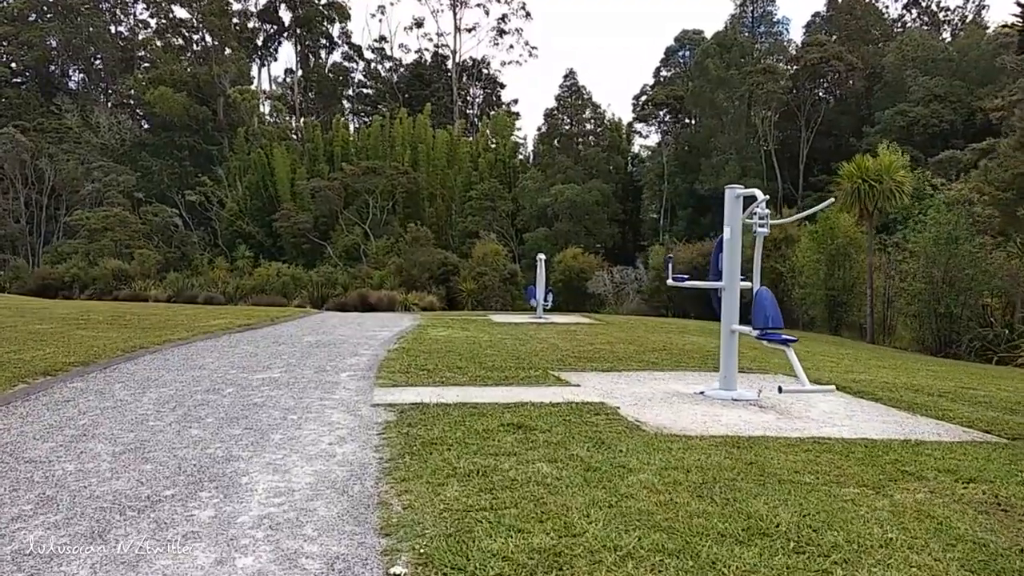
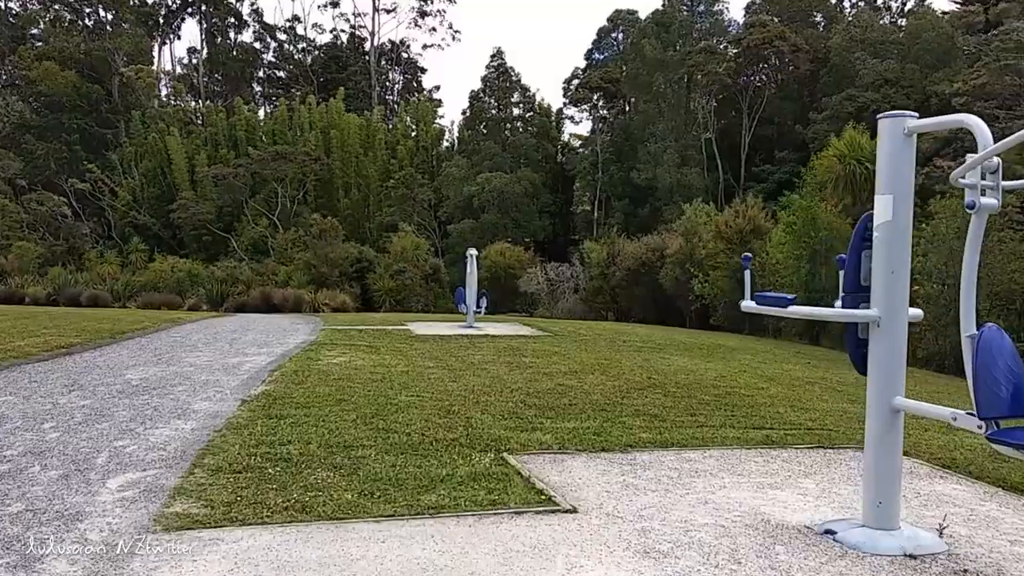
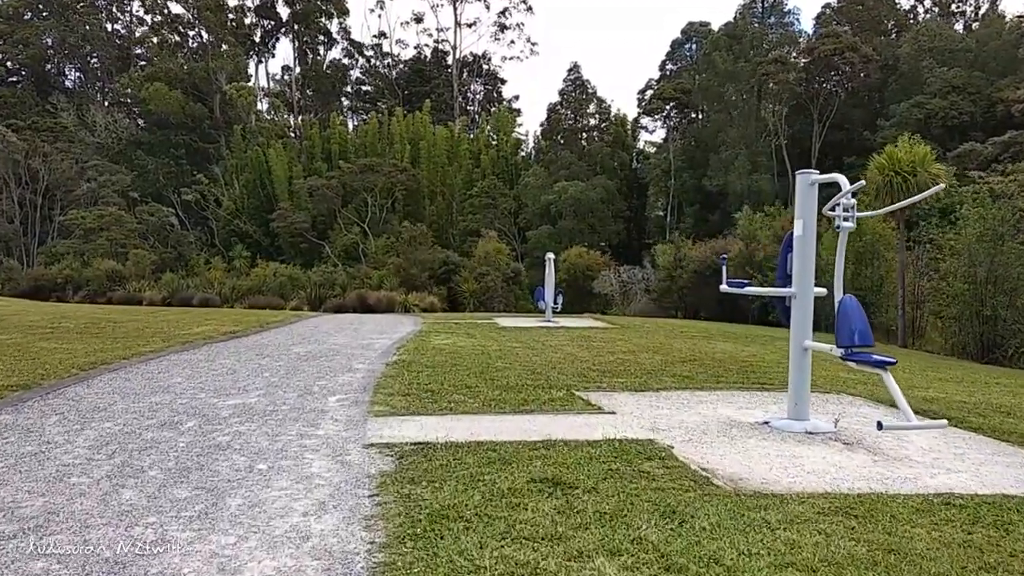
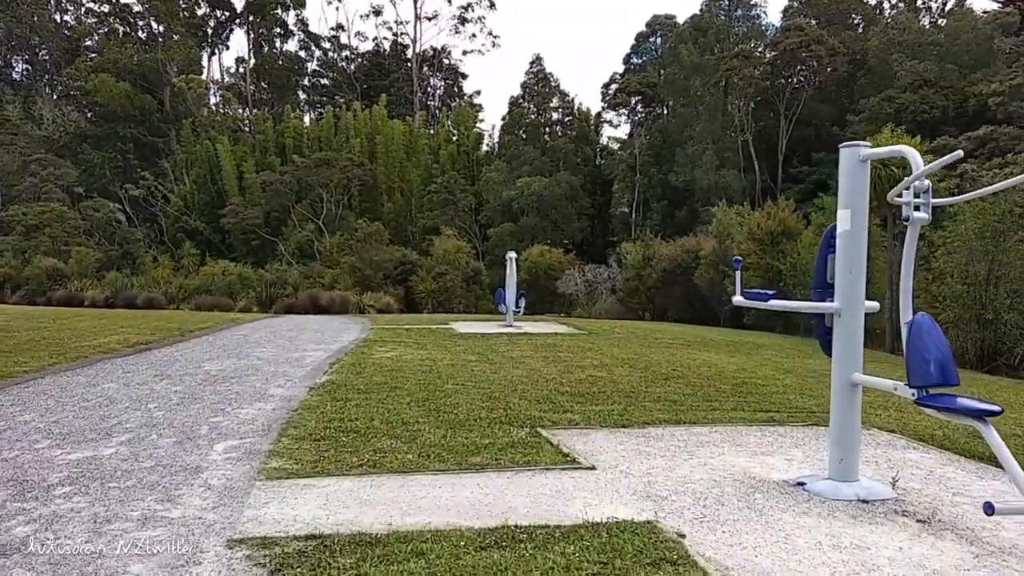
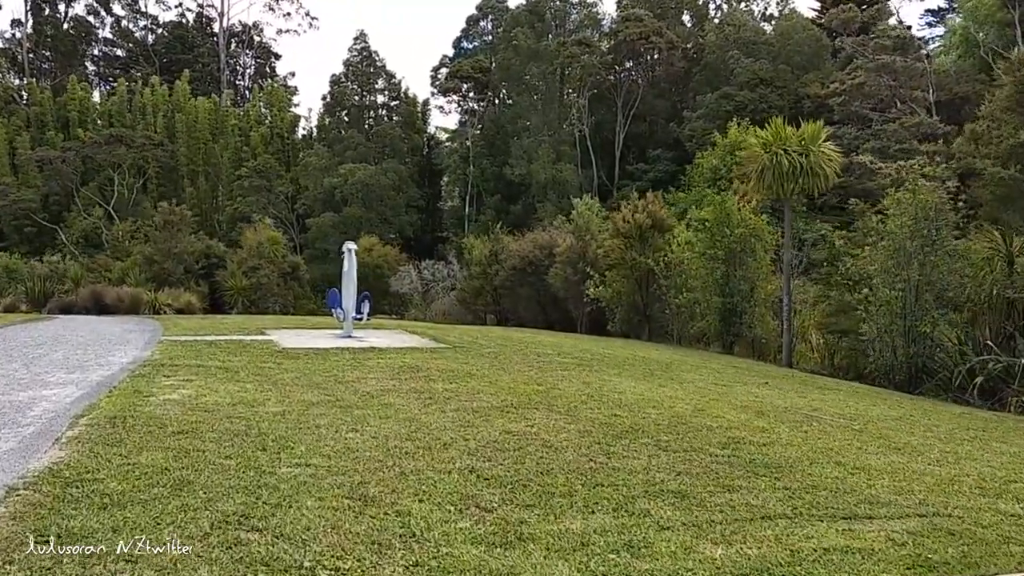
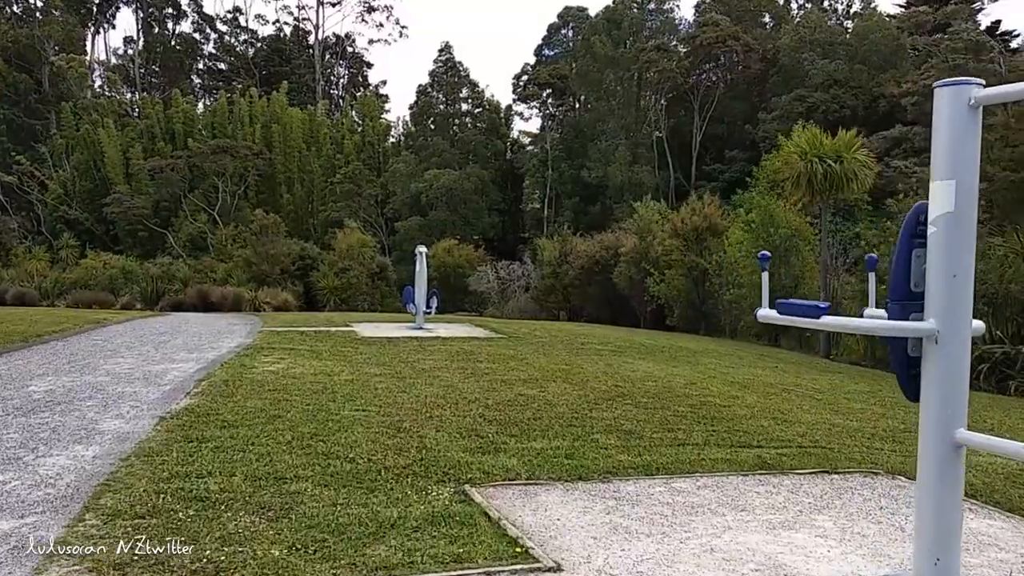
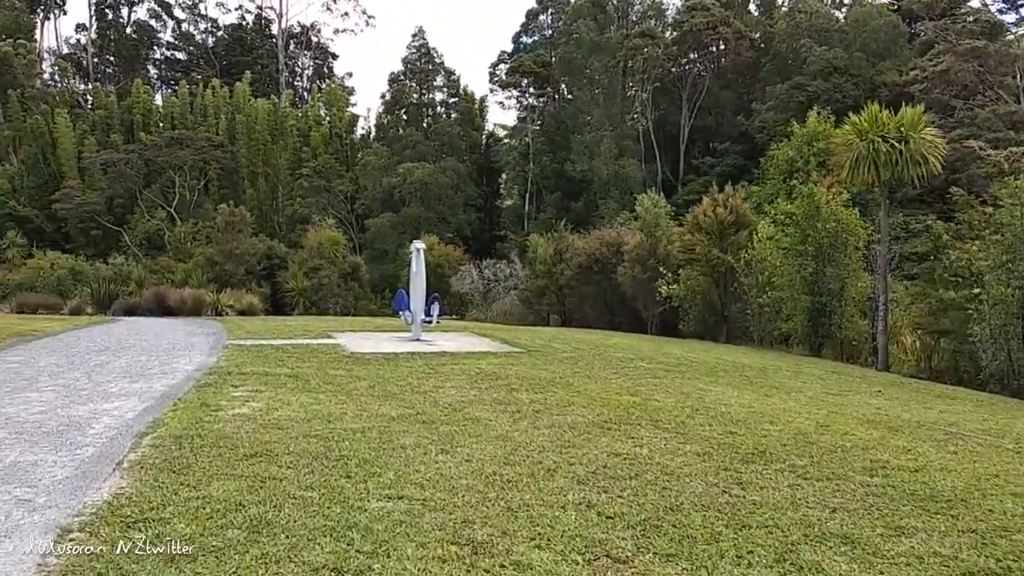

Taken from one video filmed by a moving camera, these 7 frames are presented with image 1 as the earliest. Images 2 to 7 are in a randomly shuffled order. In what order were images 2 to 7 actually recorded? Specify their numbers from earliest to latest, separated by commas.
3, 4, 2, 6, 5, 7
